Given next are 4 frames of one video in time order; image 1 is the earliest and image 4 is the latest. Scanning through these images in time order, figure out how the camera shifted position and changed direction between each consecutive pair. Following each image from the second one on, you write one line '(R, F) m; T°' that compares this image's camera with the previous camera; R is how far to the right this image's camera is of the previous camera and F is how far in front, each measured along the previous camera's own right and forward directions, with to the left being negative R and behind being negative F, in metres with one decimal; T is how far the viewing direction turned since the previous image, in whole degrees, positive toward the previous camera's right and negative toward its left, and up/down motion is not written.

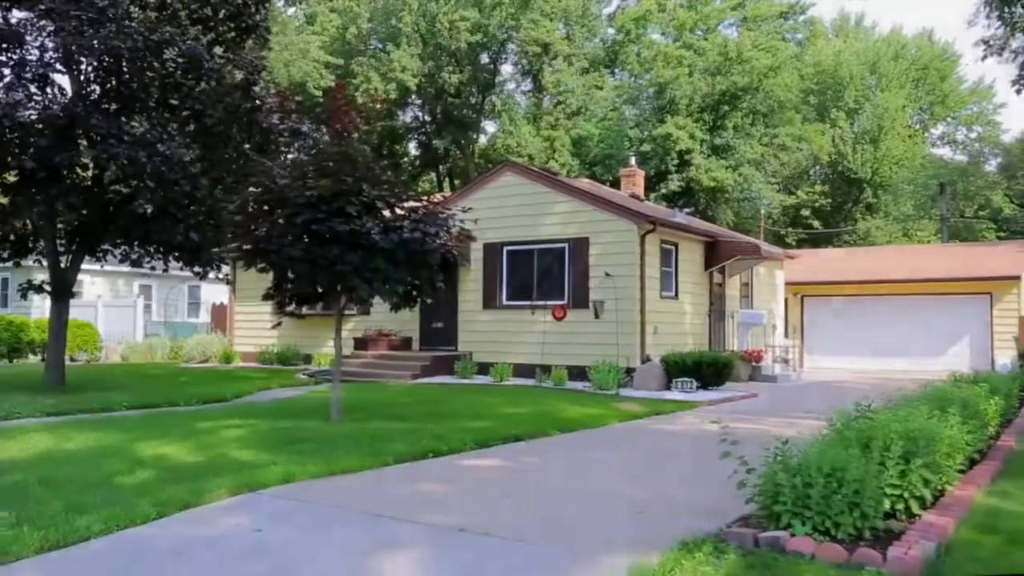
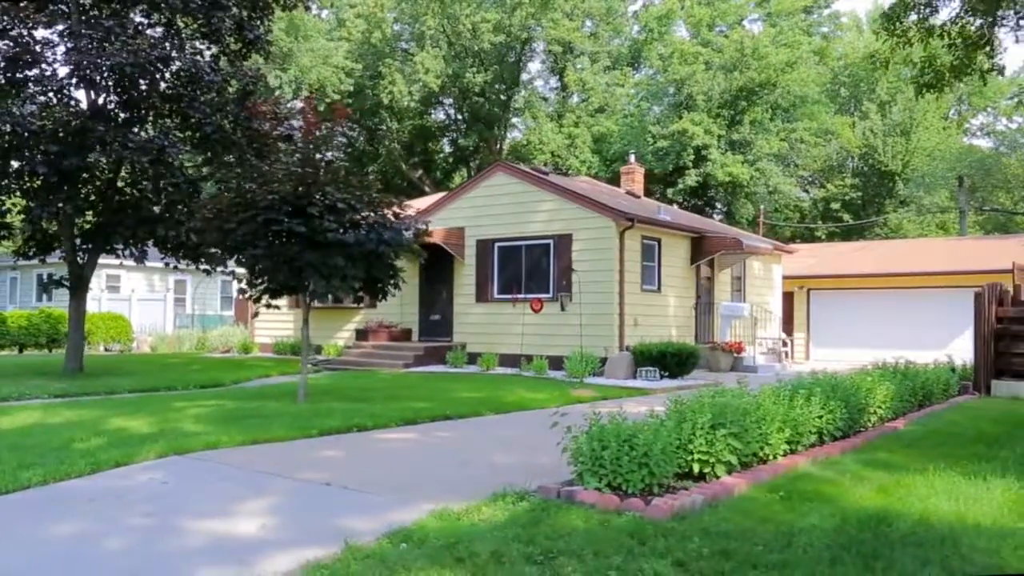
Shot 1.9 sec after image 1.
(+1.2, -0.9) m; -3°
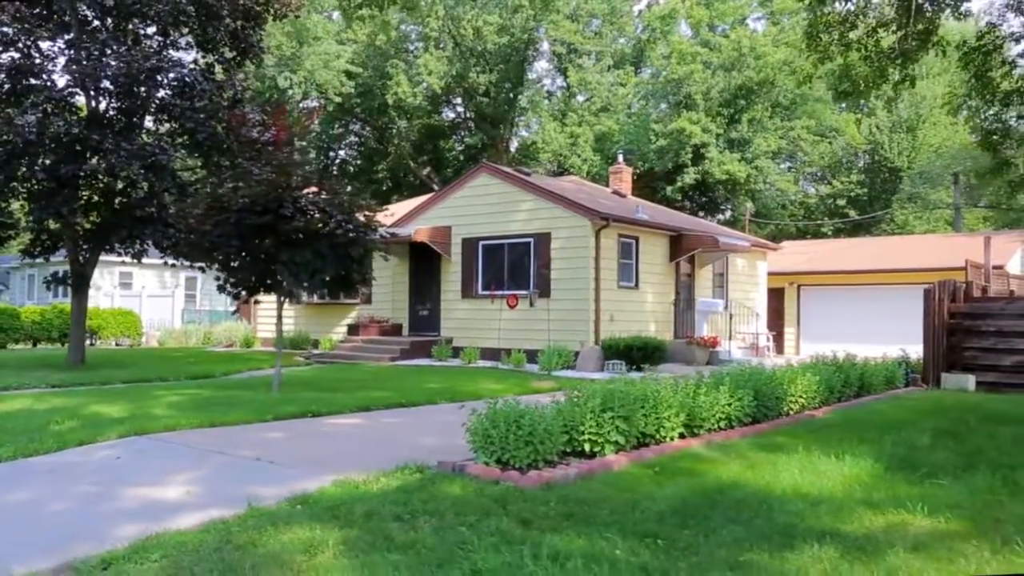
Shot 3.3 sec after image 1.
(+0.8, -0.7) m; -1°
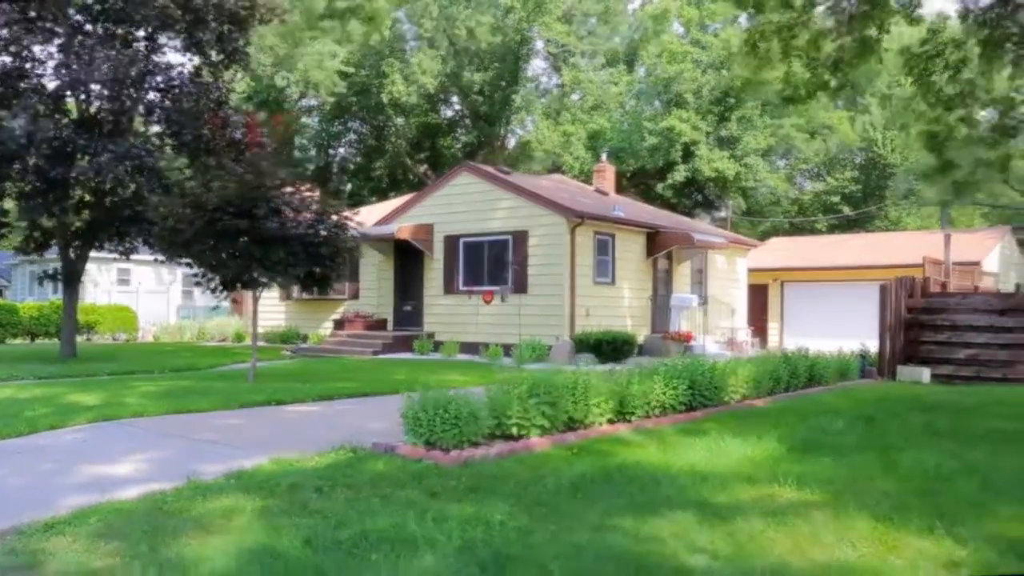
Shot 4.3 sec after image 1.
(+0.6, -0.5) m; 0°
